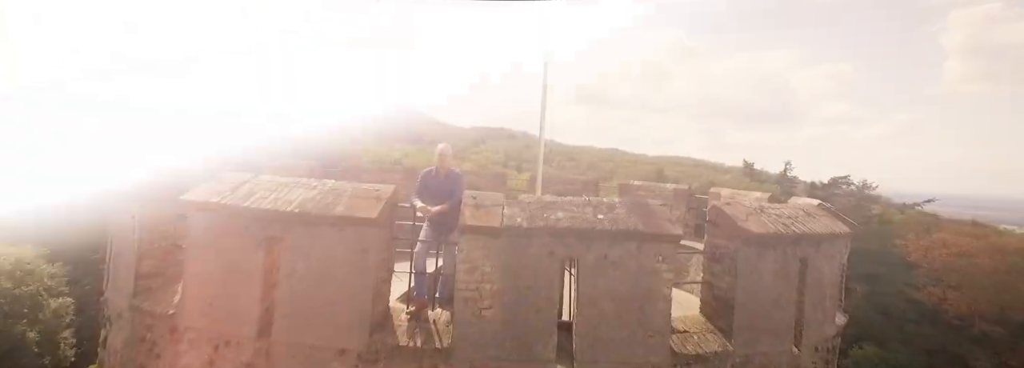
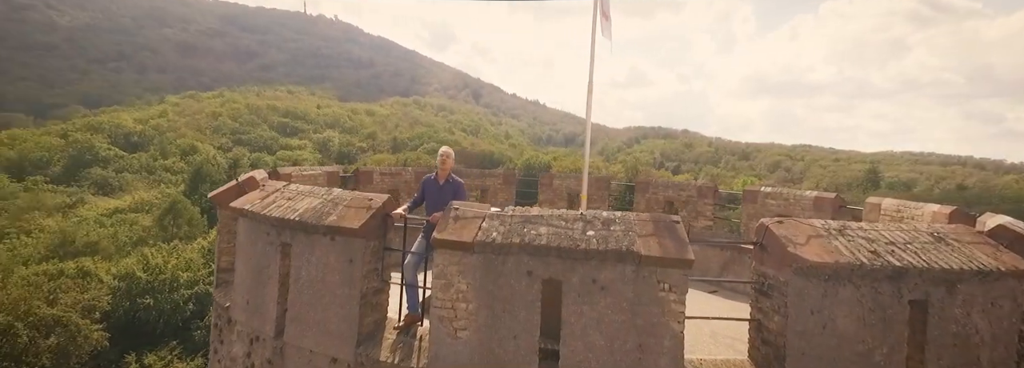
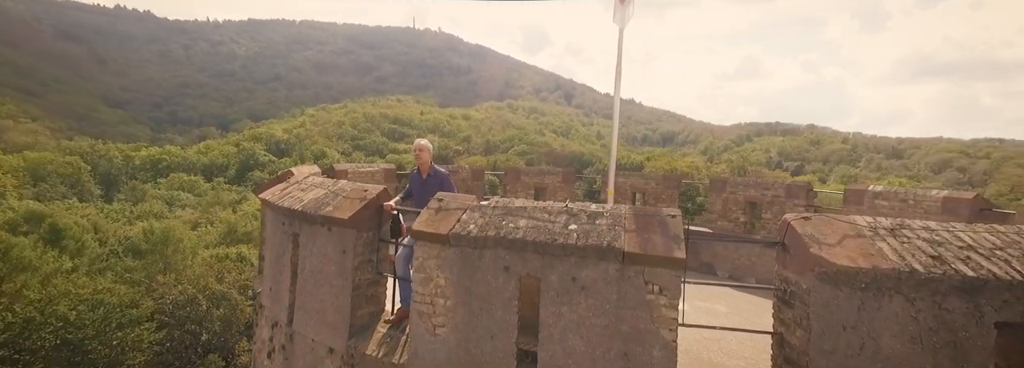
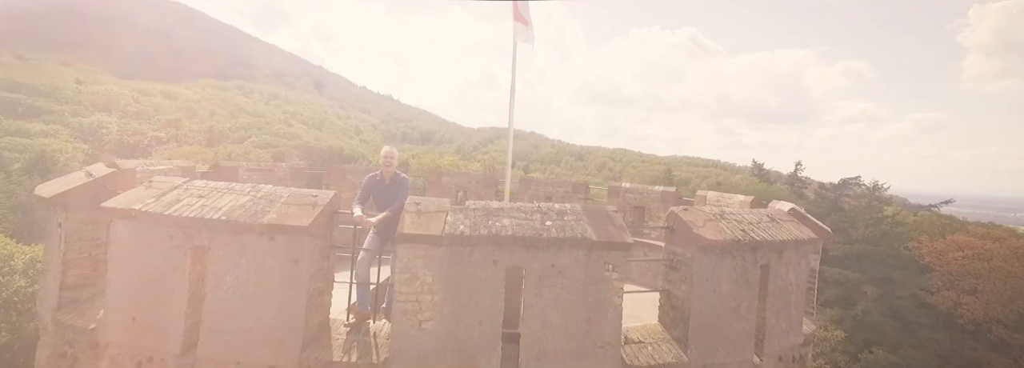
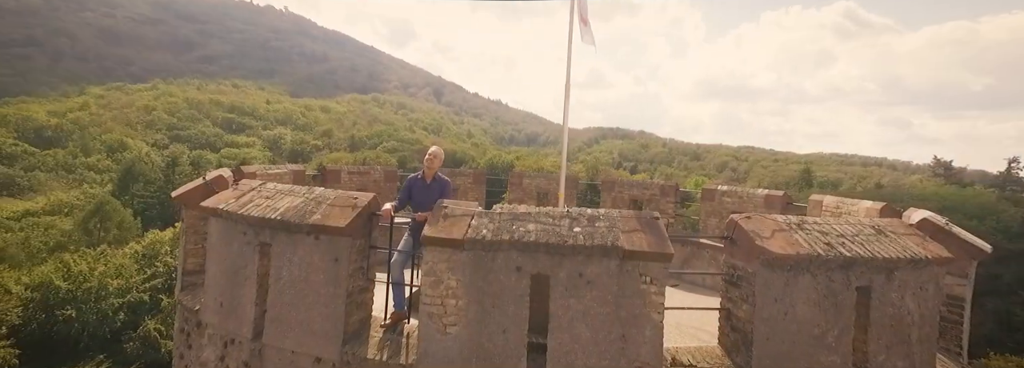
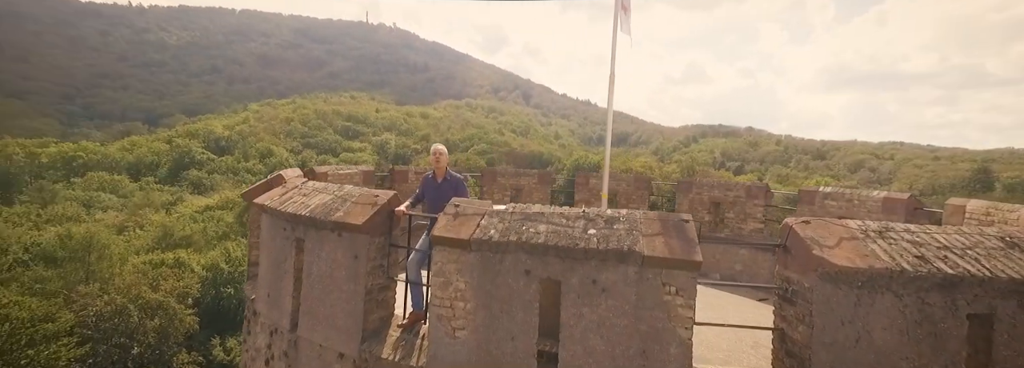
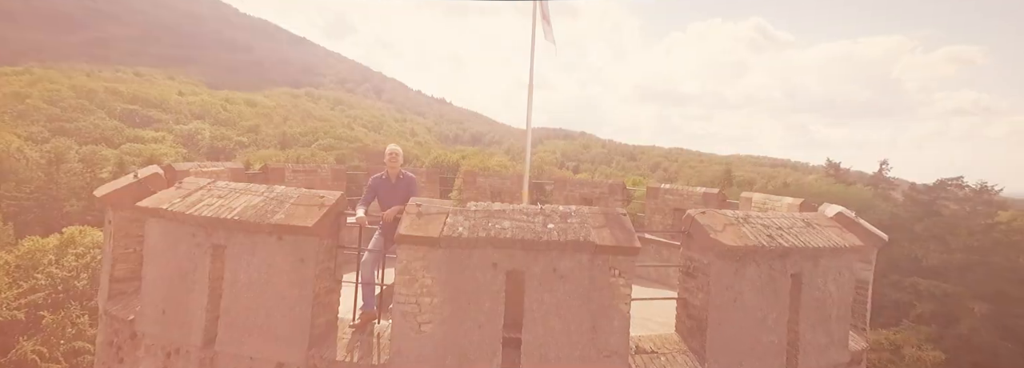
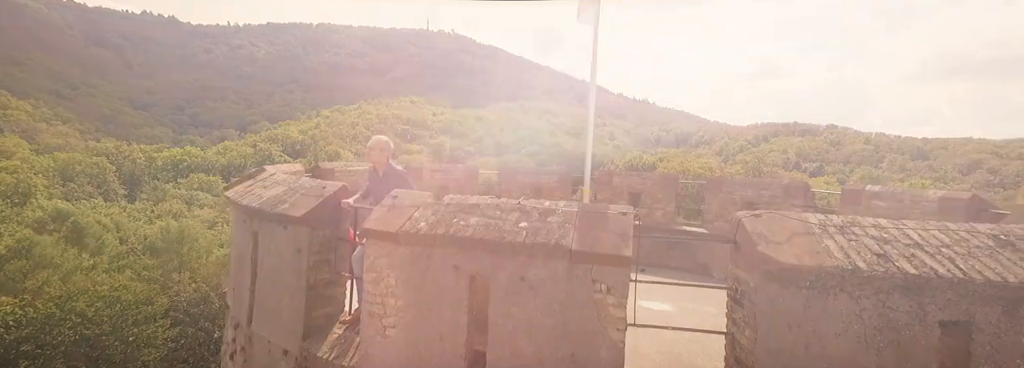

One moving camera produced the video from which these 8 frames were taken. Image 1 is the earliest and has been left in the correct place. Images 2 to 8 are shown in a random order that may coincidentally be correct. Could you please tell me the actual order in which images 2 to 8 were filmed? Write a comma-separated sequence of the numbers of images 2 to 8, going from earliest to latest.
4, 7, 5, 2, 6, 3, 8
